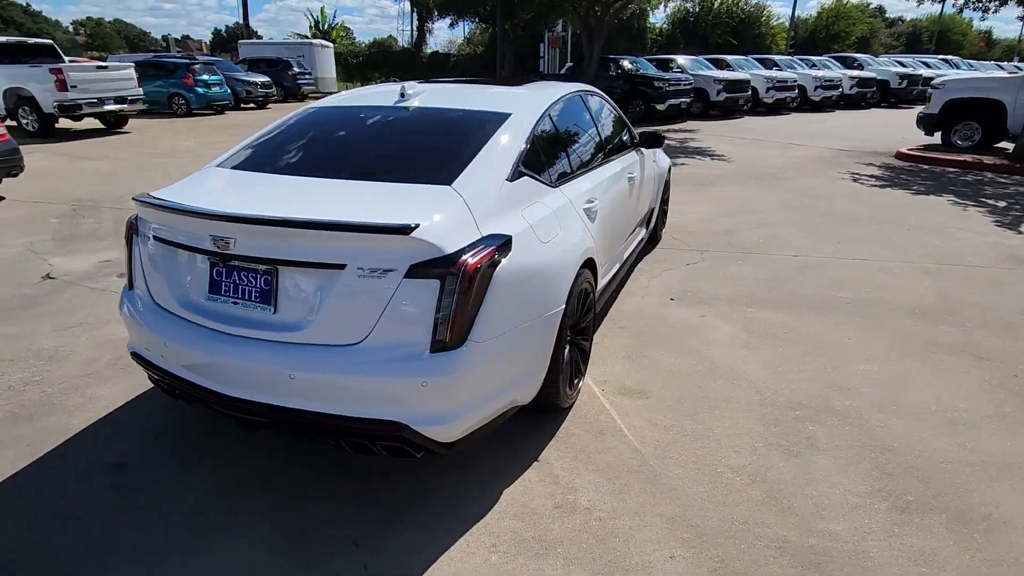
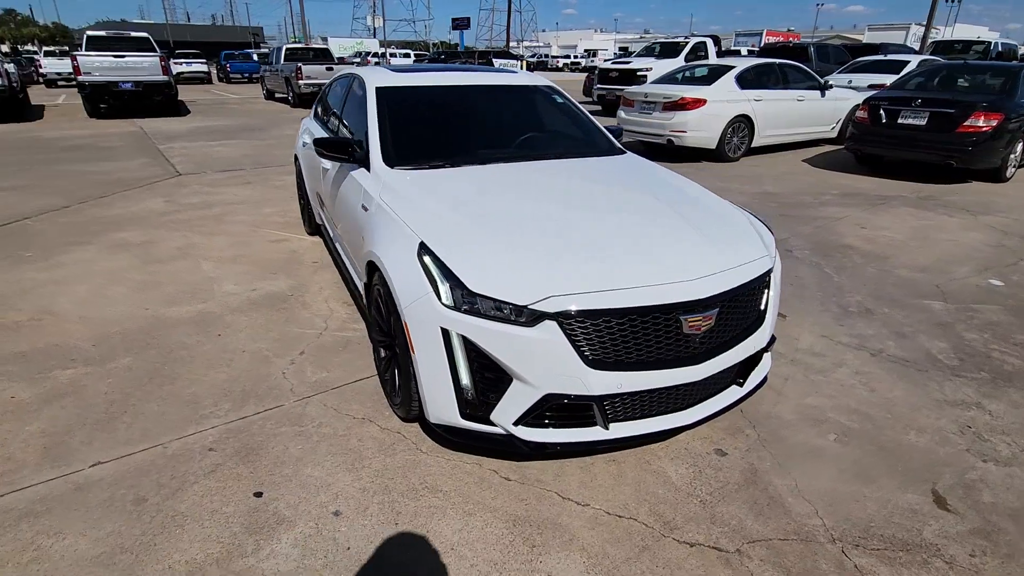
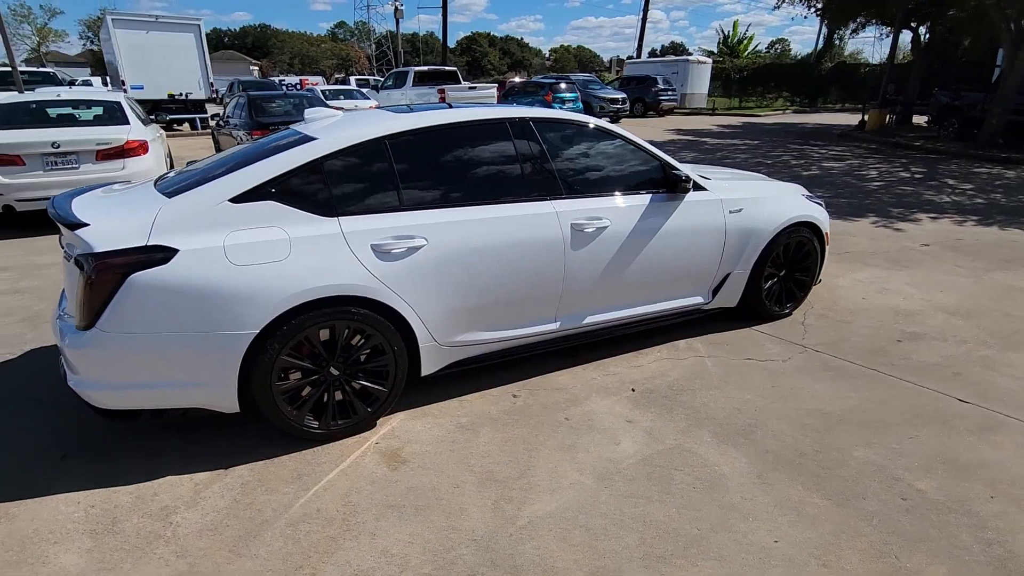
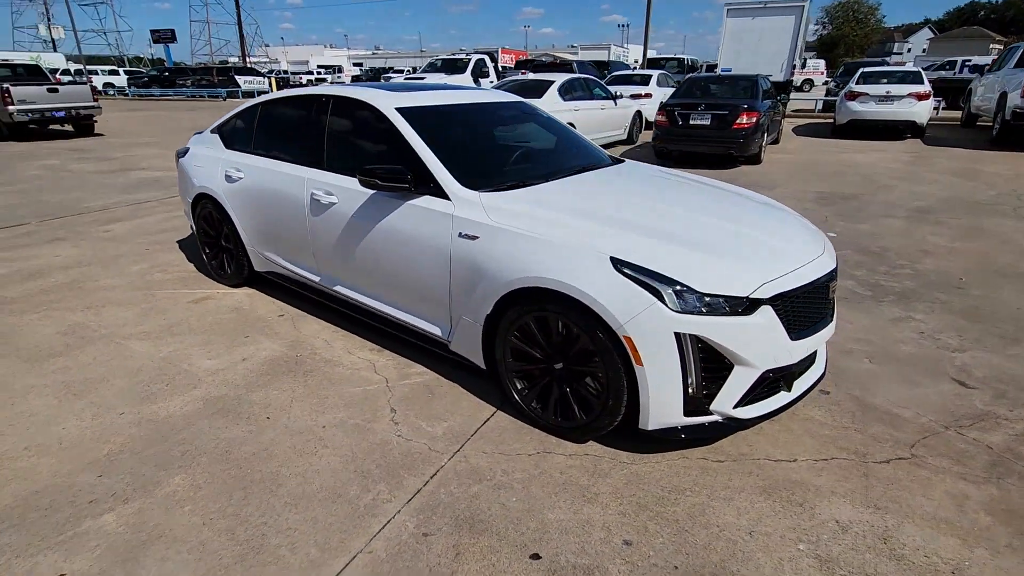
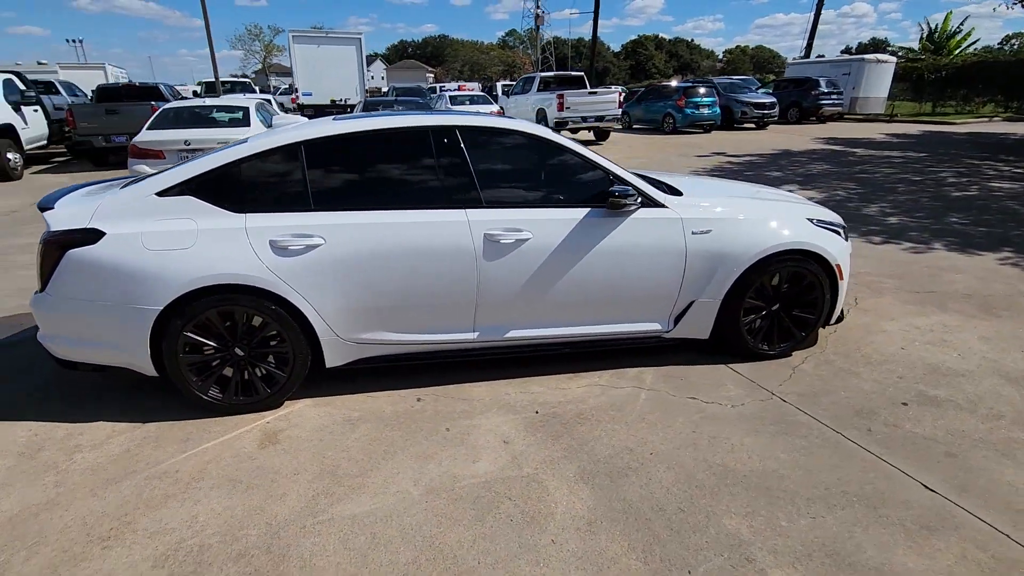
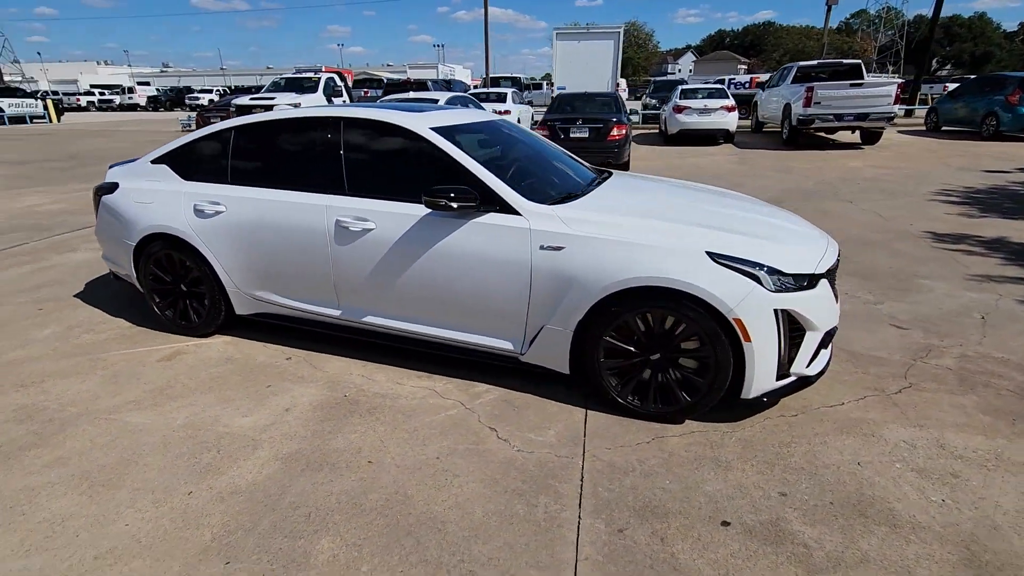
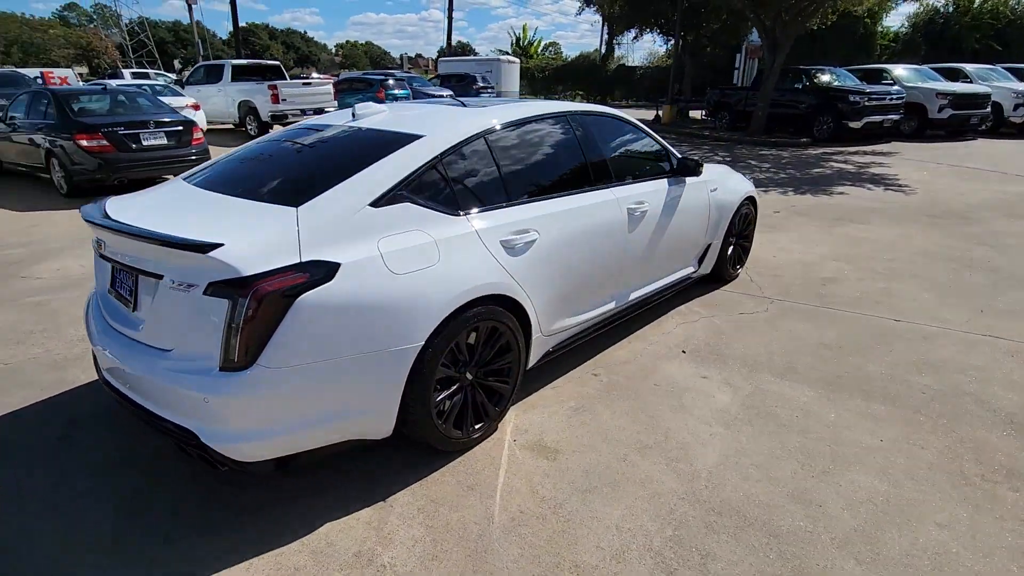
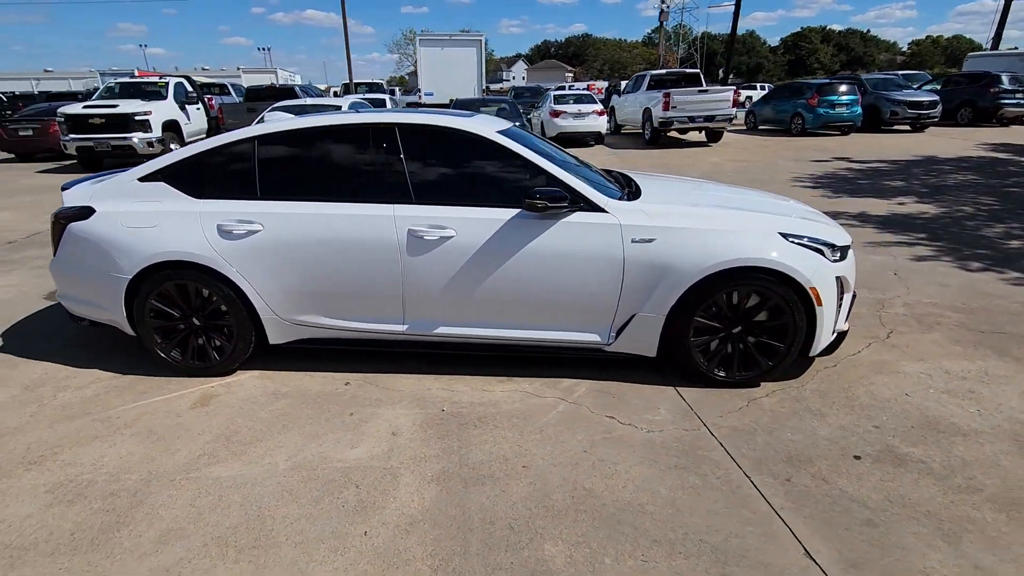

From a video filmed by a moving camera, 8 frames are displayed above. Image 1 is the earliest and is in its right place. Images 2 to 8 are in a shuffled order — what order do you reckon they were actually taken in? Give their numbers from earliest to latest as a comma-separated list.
7, 3, 5, 8, 6, 4, 2
